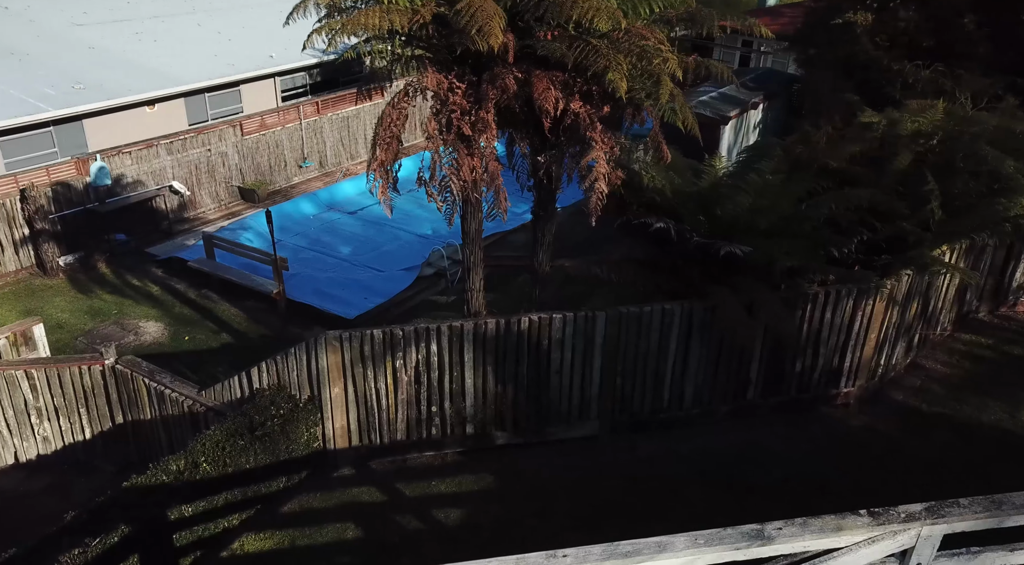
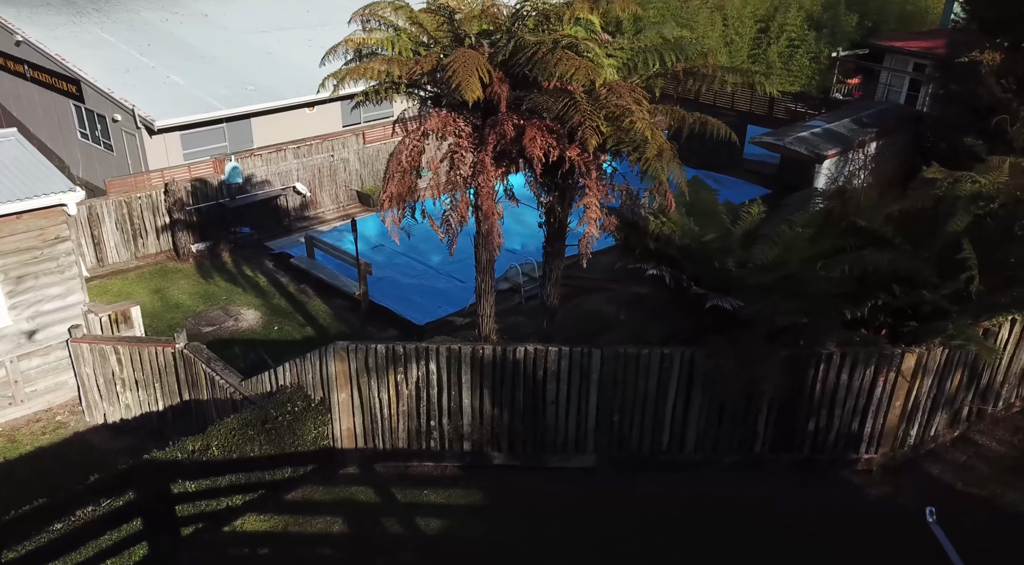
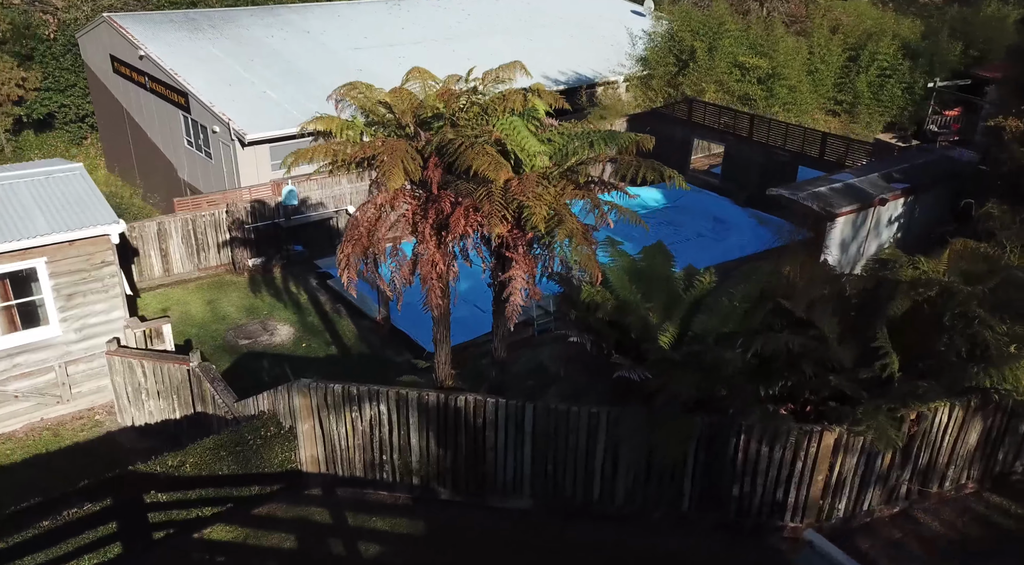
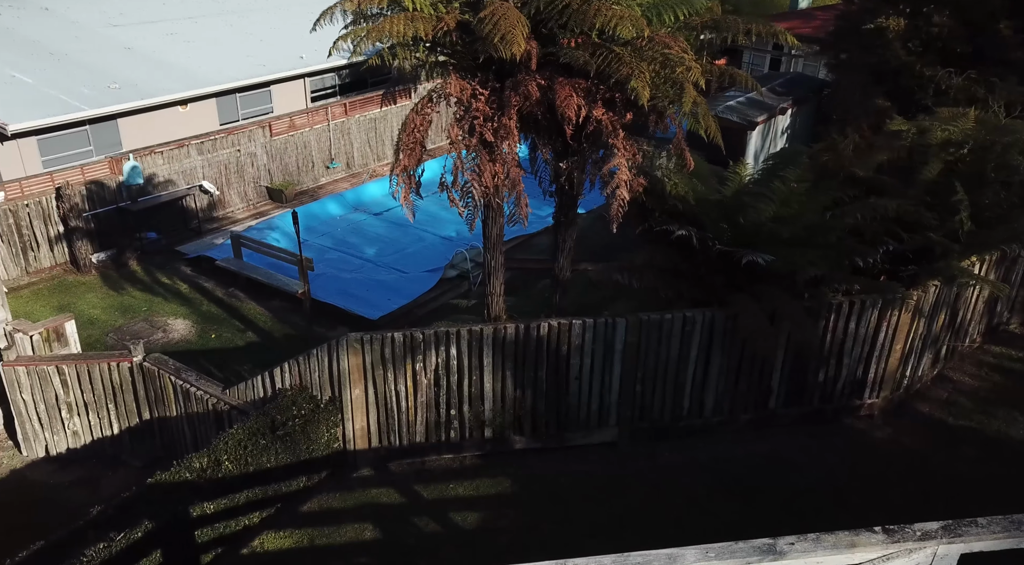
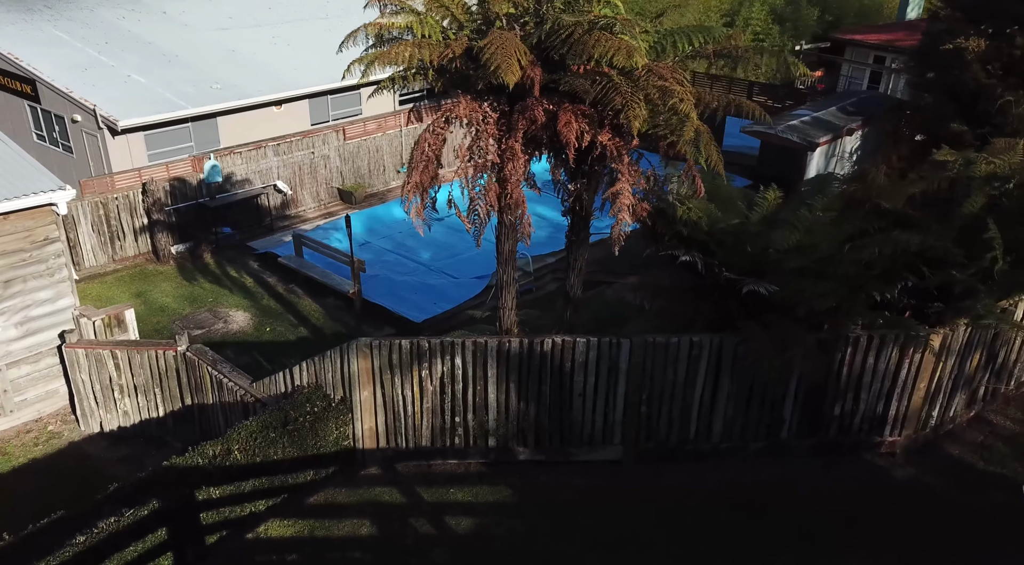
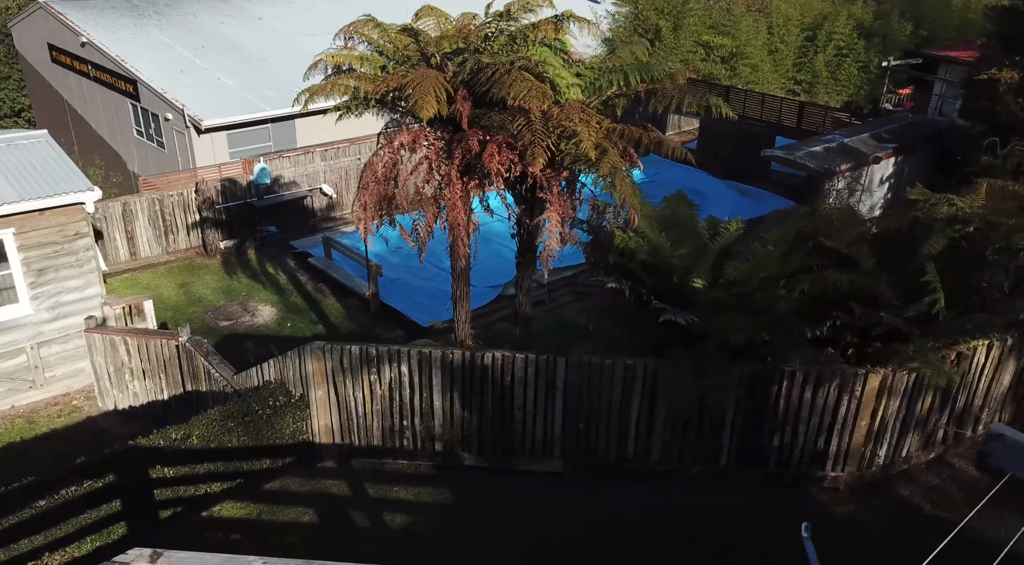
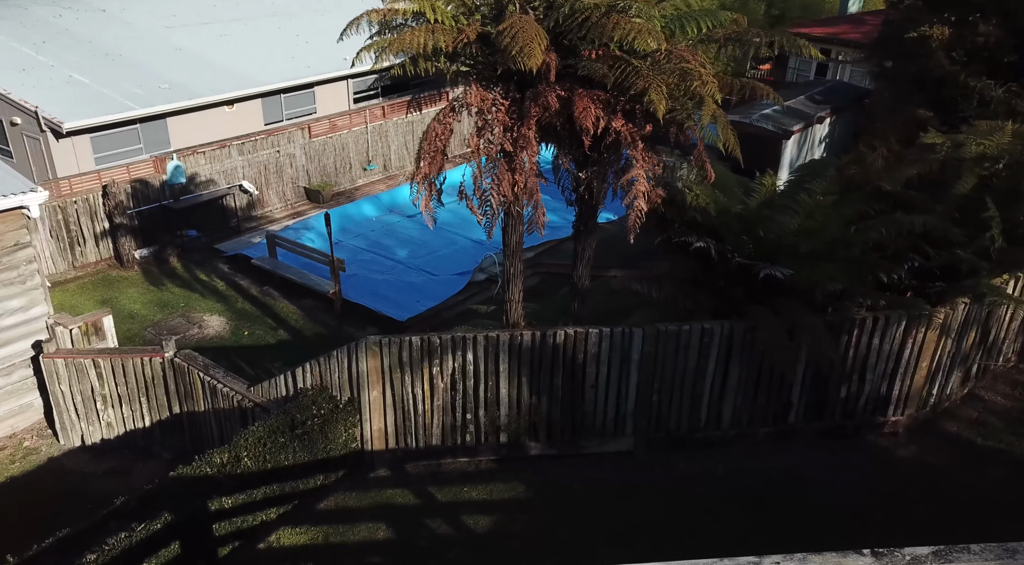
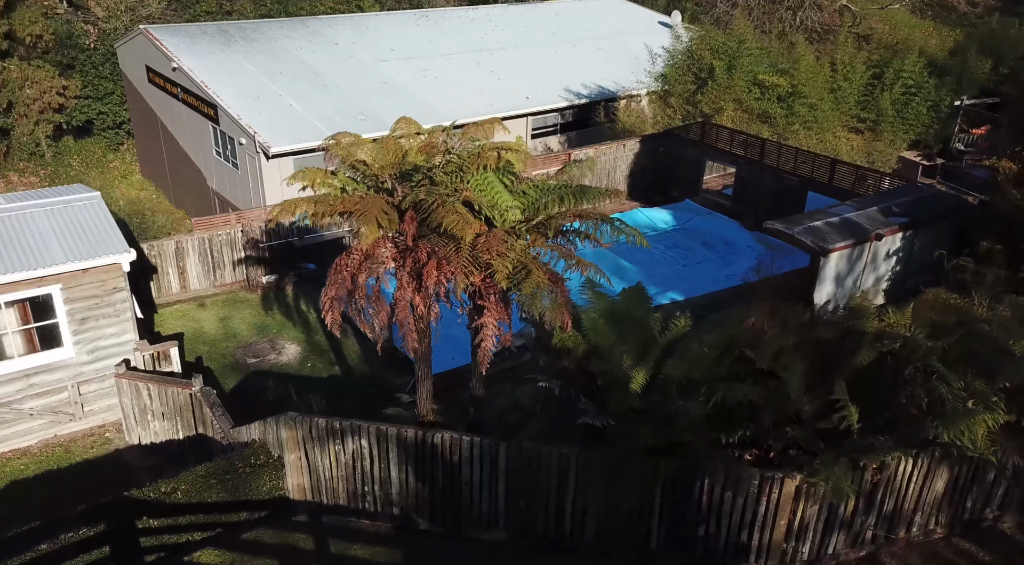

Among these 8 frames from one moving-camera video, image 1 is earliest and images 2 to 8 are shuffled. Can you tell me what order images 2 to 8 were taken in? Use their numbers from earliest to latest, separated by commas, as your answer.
4, 7, 5, 2, 6, 3, 8
